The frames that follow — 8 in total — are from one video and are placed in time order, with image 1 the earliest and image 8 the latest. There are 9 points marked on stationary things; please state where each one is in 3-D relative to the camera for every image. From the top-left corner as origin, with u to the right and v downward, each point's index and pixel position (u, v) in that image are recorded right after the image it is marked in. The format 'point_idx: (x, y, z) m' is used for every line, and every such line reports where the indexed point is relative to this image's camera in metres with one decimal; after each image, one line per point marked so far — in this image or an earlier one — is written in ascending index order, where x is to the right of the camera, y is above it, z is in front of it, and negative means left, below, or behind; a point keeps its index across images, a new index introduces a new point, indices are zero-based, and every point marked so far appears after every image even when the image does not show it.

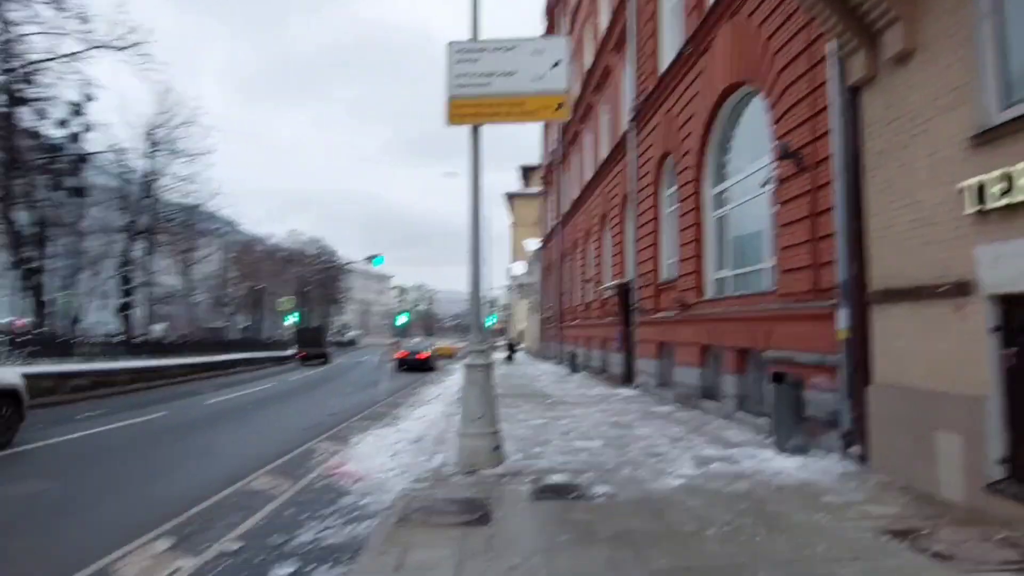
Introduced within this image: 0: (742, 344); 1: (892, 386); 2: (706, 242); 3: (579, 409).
0: (+3.6, -0.9, +11.1) m
1: (+3.9, -1.0, +7.2) m
2: (+3.7, +0.9, +13.5) m
3: (+1.3, -2.4, +13.8) m
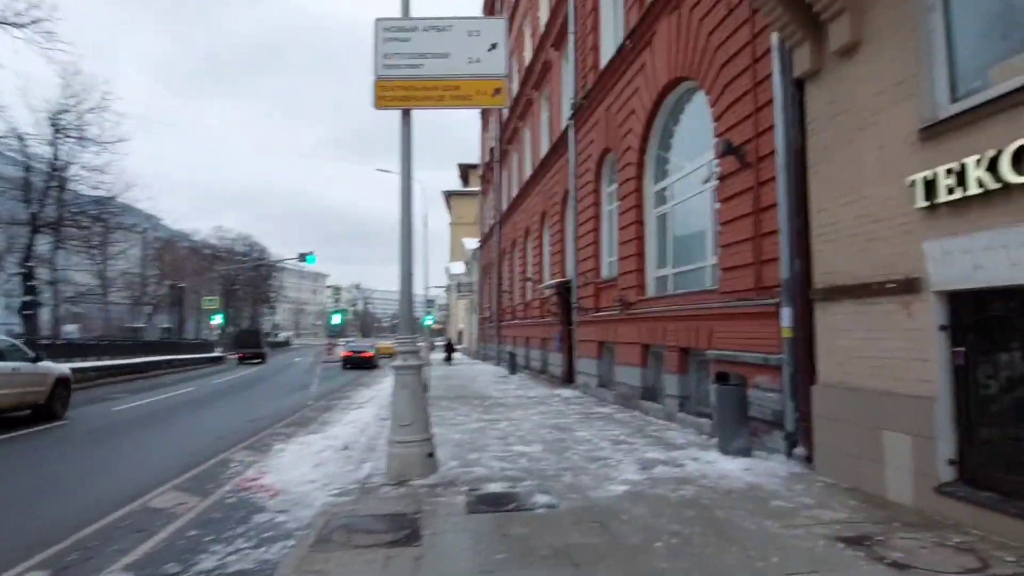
0: (+2.7, -0.9, +10.9) m
1: (+3.2, -1.0, +7.0) m
2: (+2.6, +0.9, +13.3) m
3: (+0.1, -2.4, +13.4) m
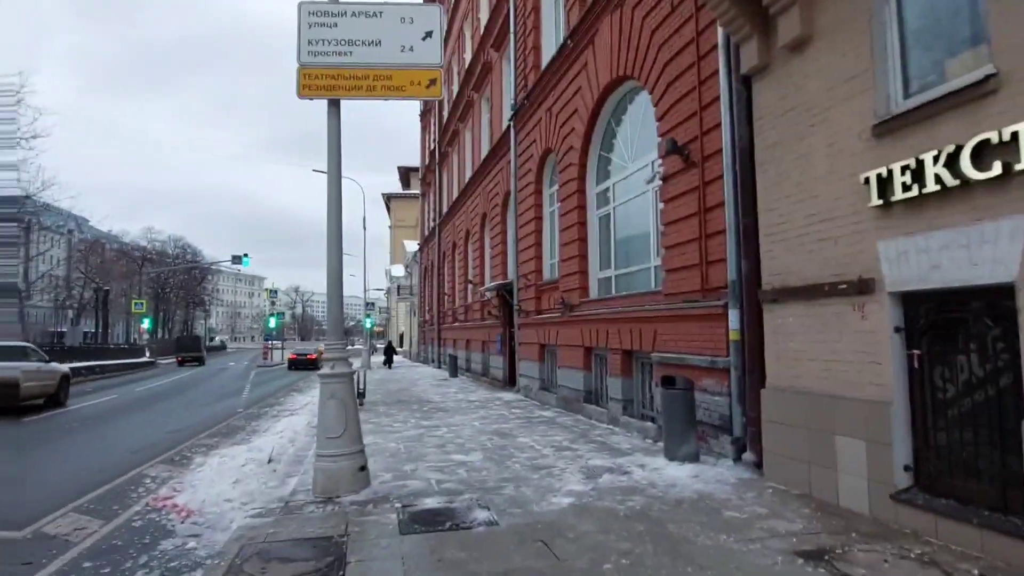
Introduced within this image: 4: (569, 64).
0: (+1.8, -0.9, +10.6) m
1: (+2.7, -1.0, +6.8) m
2: (+1.5, +0.9, +13.0) m
3: (-1.0, -2.4, +12.9) m
4: (+1.1, +4.3, +13.4) m
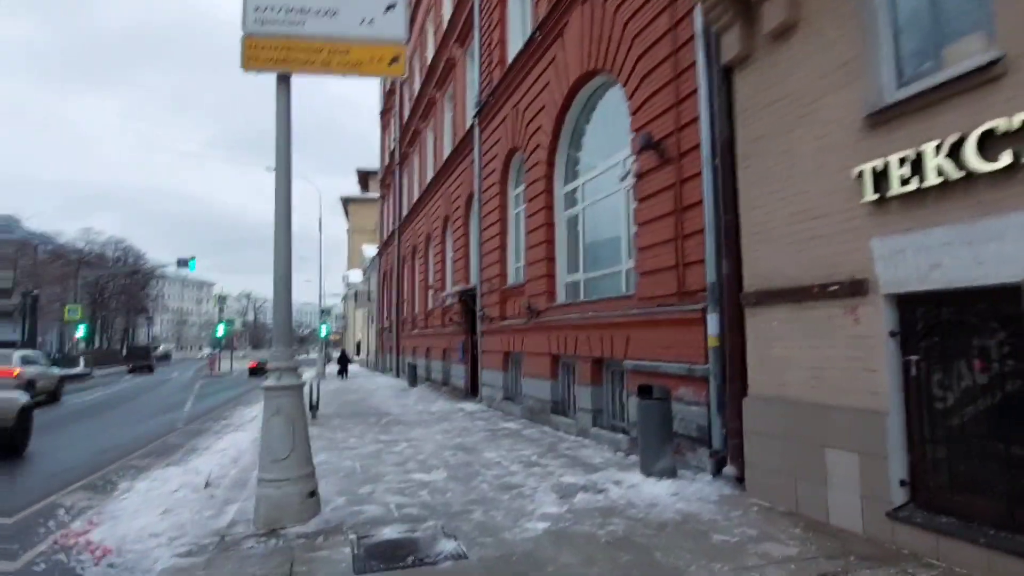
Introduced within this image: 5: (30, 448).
0: (+1.2, -0.9, +10.2) m
1: (+2.4, -1.0, +6.4) m
2: (+0.8, +0.8, +12.5) m
3: (-1.6, -2.5, +12.2) m
4: (+0.4, +4.2, +12.9) m
5: (-9.0, -3.0, +13.3) m
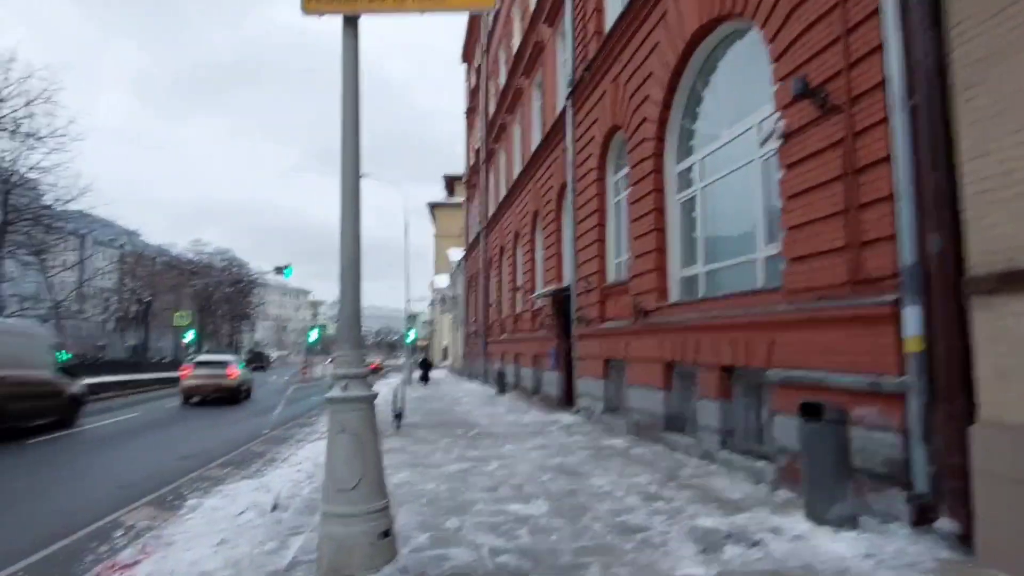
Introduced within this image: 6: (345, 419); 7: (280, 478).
0: (+2.6, -0.9, +8.4) m
1: (+3.2, -0.9, +4.5) m
2: (+2.4, +0.9, +10.8) m
3: (0.0, -2.4, +10.8) m
4: (+2.1, +4.3, +11.3) m
5: (-7.2, -3.0, +12.7) m
6: (-1.2, -1.0, +5.2) m
7: (-3.1, -2.5, +9.4) m
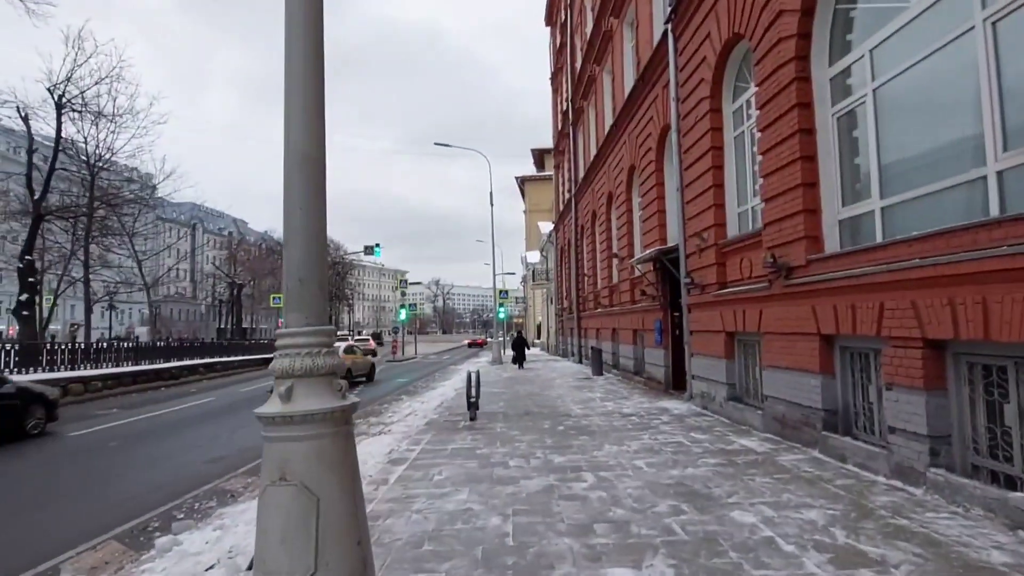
0: (+3.4, -0.3, +5.5) m
1: (+3.5, -0.5, +1.5) m
2: (+3.5, +1.5, +7.8) m
3: (+1.2, -1.9, +8.2) m
4: (+3.1, +4.9, +8.3) m
5: (-5.7, -2.6, +11.1) m
6: (-0.9, -0.6, +2.8) m
7: (-2.1, -2.1, +7.3) m
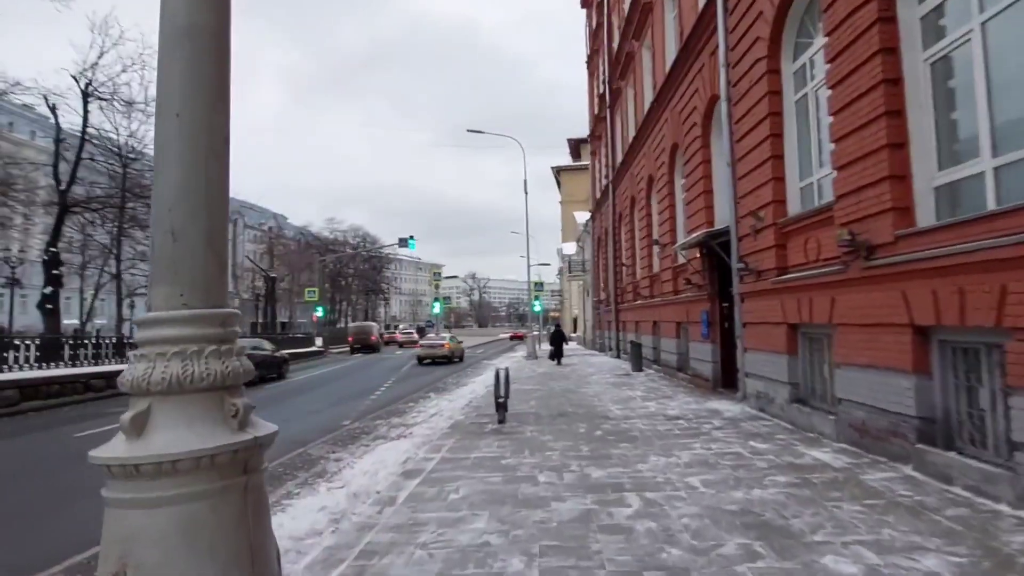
0: (+3.5, -0.2, +4.1) m
1: (+3.4, -0.4, +0.2) m
2: (+3.7, +1.6, +6.4) m
3: (+1.5, -1.7, +7.0) m
4: (+3.3, +5.0, +6.9) m
5: (-5.3, -2.4, +10.3) m
6: (-0.8, -0.6, +1.7) m
7: (-1.8, -1.9, +6.2) m
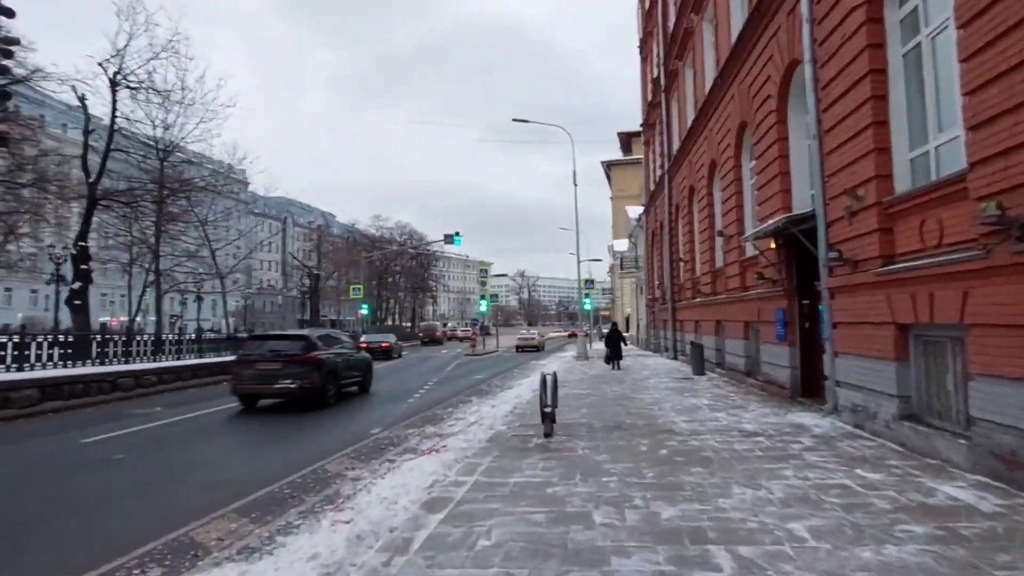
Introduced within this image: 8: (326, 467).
0: (+3.7, -0.1, +2.5) m
1: (+3.3, -0.3, -1.4) m
2: (+4.0, +1.7, +4.8) m
3: (+1.8, -1.7, +5.5) m
4: (+3.7, +5.1, +5.2) m
5: (-4.6, -2.3, +9.3) m
6: (-0.8, -0.5, +0.4) m
7: (-1.5, -1.8, +5.0) m
8: (-2.2, -2.2, +8.6) m
